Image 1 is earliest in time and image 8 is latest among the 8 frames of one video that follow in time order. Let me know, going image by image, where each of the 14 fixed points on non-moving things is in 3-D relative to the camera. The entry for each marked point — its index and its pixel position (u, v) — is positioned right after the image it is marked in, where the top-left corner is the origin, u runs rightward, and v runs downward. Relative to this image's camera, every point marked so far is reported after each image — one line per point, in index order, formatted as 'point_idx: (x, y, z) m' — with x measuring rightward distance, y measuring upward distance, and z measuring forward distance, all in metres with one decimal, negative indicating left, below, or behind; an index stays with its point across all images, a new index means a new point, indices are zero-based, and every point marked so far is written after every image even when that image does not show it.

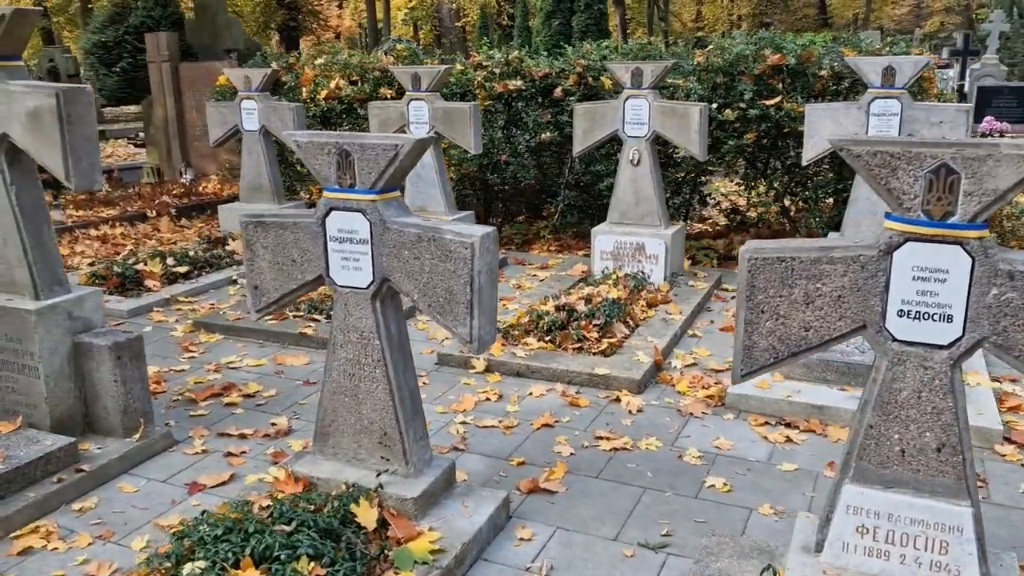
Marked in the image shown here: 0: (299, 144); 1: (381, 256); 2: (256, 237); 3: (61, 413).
0: (-0.9, +0.6, +3.3) m
1: (-0.5, +0.1, +3.3) m
2: (-1.1, +0.2, +3.5) m
3: (-2.3, -0.6, +4.2) m
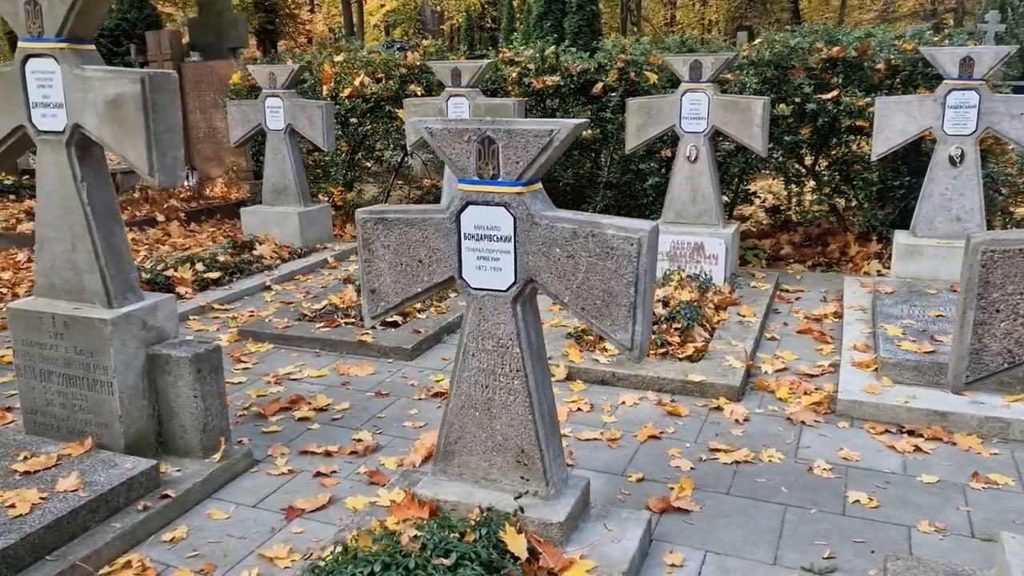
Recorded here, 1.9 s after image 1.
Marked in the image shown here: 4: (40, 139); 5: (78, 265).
0: (-0.3, +0.6, +3.0) m
1: (+0.1, +0.1, +3.0) m
2: (-0.5, +0.2, +3.2) m
3: (-1.7, -0.7, +3.8) m
4: (-2.1, +0.7, +3.7) m
5: (-2.0, +0.1, +3.8) m
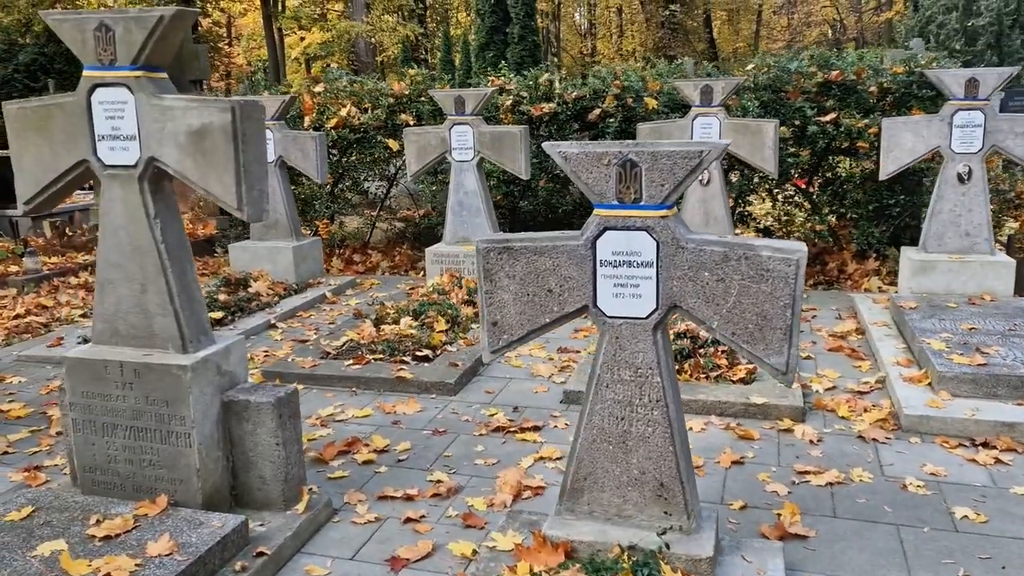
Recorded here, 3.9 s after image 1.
0: (+0.2, +0.5, +2.9) m
1: (+0.5, 0.0, +2.9) m
2: (0.0, +0.1, +3.0) m
3: (-1.3, -0.9, +3.5) m
4: (-1.7, +0.5, +3.4) m
5: (-1.5, -0.1, +3.5) m
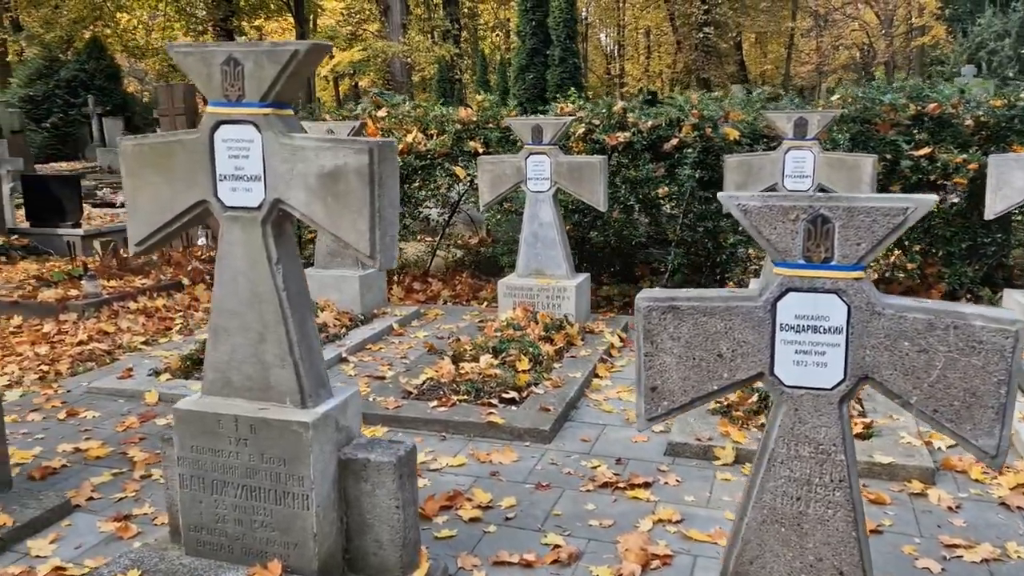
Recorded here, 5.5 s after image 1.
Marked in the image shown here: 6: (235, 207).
0: (+0.7, +0.2, +2.6) m
1: (+1.1, -0.2, +2.6) m
2: (+0.5, -0.1, +2.8) m
3: (-0.7, -1.1, +3.3) m
4: (-1.1, +0.3, +3.2) m
5: (-1.0, -0.3, +3.3) m
6: (-1.1, +0.3, +3.2) m
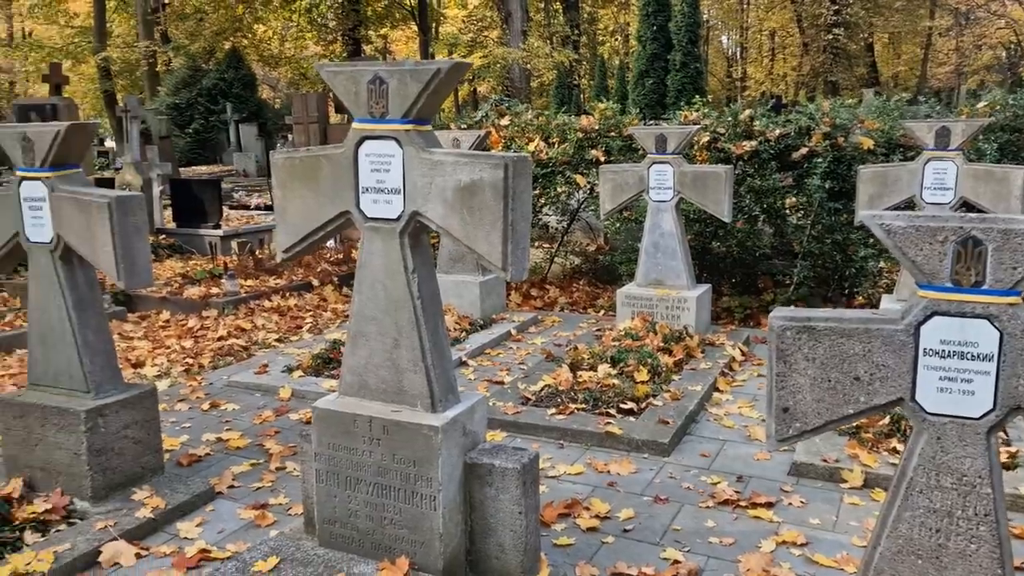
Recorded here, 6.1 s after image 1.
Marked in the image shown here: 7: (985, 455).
0: (+1.2, +0.2, +2.5) m
1: (+1.5, -0.3, +2.5) m
2: (+0.9, -0.2, +2.7) m
3: (-0.2, -1.1, +3.4) m
4: (-0.6, +0.3, +3.4) m
5: (-0.5, -0.3, +3.4) m
6: (-0.6, +0.3, +3.4) m
7: (+1.5, -0.5, +2.6) m
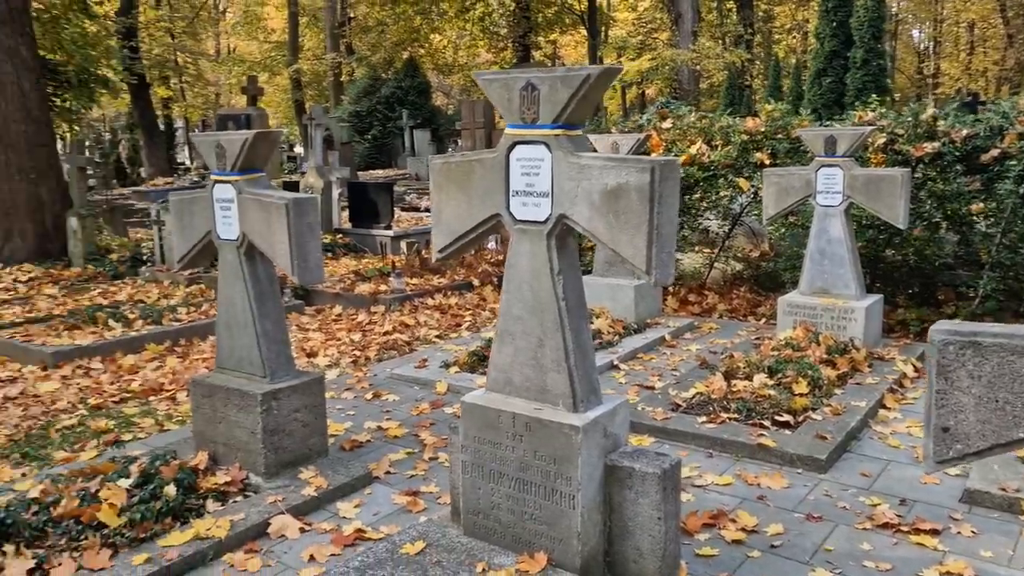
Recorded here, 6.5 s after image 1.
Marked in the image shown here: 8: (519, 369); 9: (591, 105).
0: (+1.6, +0.1, +2.3) m
1: (+1.9, -0.3, +2.2) m
2: (+1.4, -0.2, +2.5) m
3: (+0.3, -1.1, +3.4) m
4: (0.0, +0.3, +3.5) m
5: (+0.1, -0.3, +3.5) m
6: (+0.1, +0.3, +3.5) m
7: (+1.8, -0.6, +2.3) m
8: (0.0, -0.3, +3.6) m
9: (+0.3, +0.7, +3.3) m
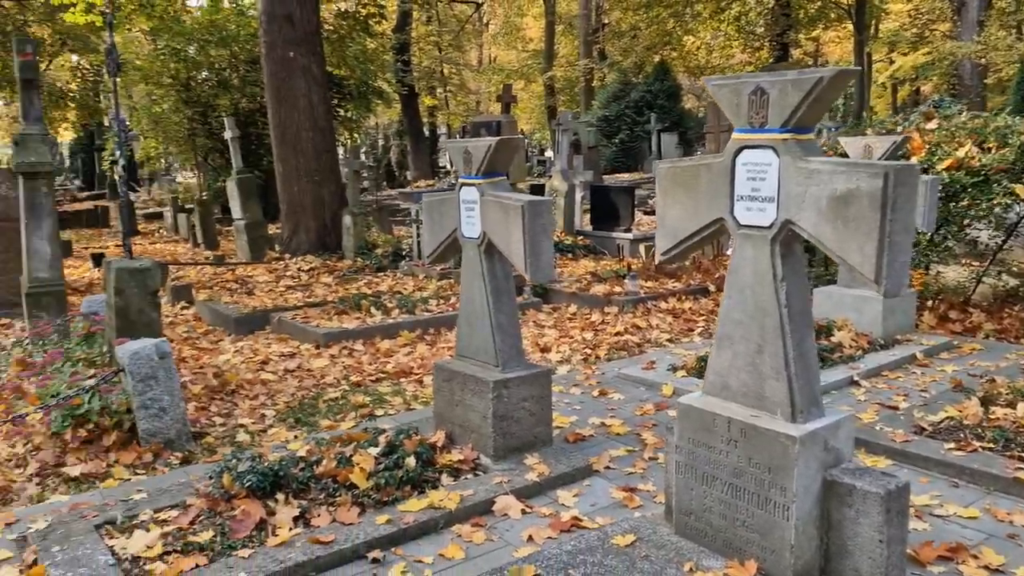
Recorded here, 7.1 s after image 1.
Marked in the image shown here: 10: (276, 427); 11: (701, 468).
0: (+2.1, +0.1, +1.9) m
1: (+2.3, -0.4, +1.7) m
2: (+2.0, -0.3, +2.2) m
3: (+1.2, -1.1, +3.4) m
4: (+1.0, +0.2, +3.5) m
5: (+1.0, -0.3, +3.4) m
6: (+1.0, +0.3, +3.5) m
7: (+2.3, -0.6, +1.8) m
8: (+1.0, -0.4, +3.6) m
9: (+1.2, +0.7, +3.2) m
10: (-1.7, -1.0, +6.2) m
11: (+0.8, -0.8, +3.7) m
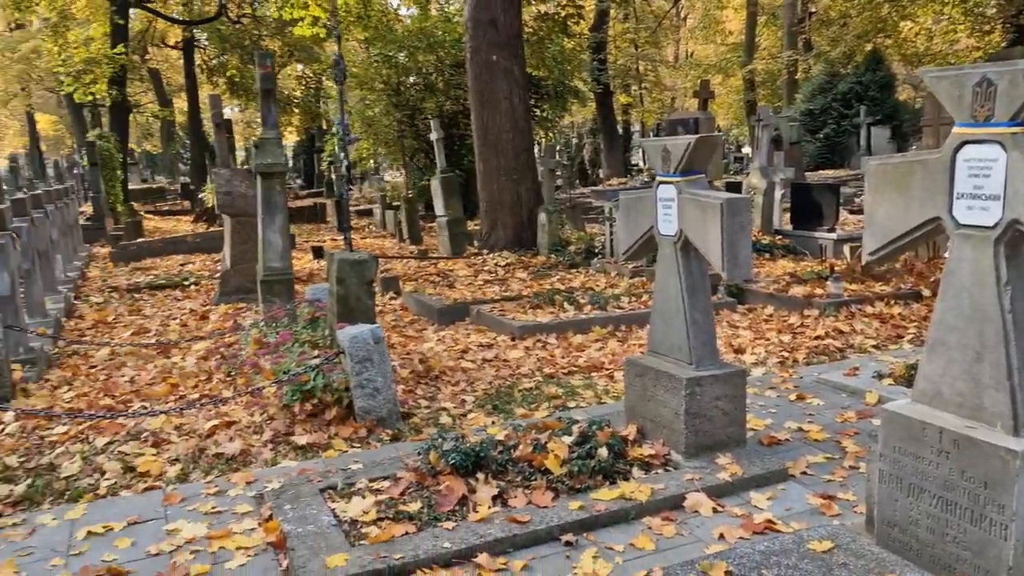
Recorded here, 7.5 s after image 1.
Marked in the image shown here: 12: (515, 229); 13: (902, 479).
0: (+2.5, 0.0, +1.5) m
1: (+2.7, -0.4, +1.3) m
2: (+2.4, -0.3, +1.8) m
3: (+1.9, -1.1, +3.1) m
4: (+1.8, +0.2, +3.3) m
5: (+1.8, -0.3, +3.3) m
6: (+1.8, +0.2, +3.3) m
7: (+2.7, -0.7, +1.4) m
8: (+1.8, -0.4, +3.4) m
9: (+2.0, +0.7, +3.0) m
10: (-0.3, -1.0, +6.5) m
11: (+1.7, -0.8, +3.5) m
12: (0.0, +1.0, +14.1) m
13: (+1.7, -0.8, +3.6) m
